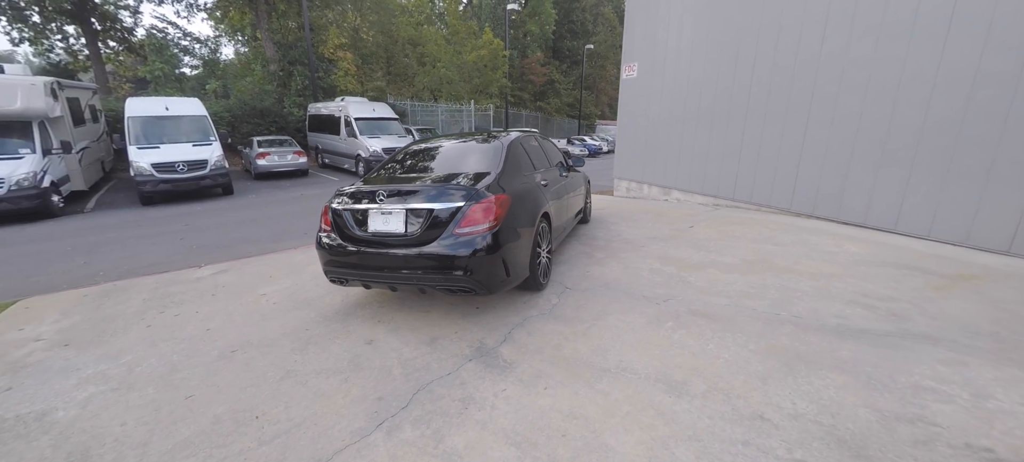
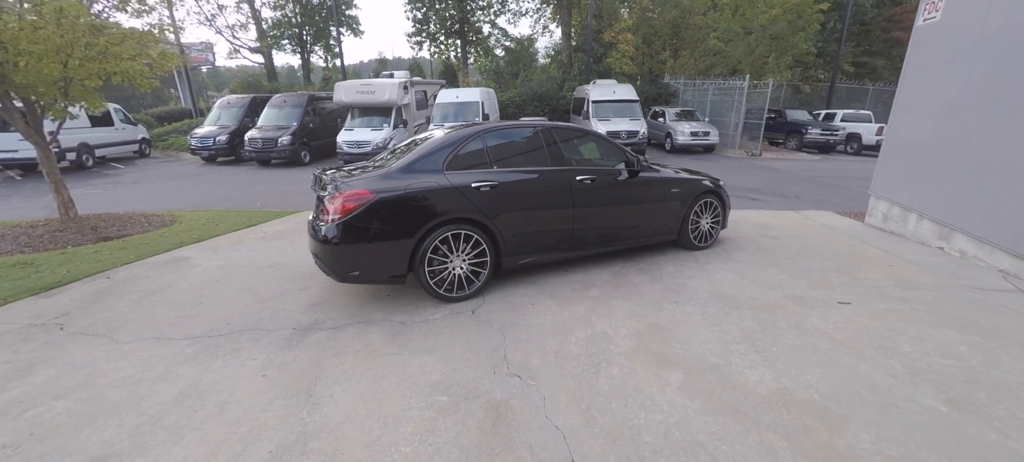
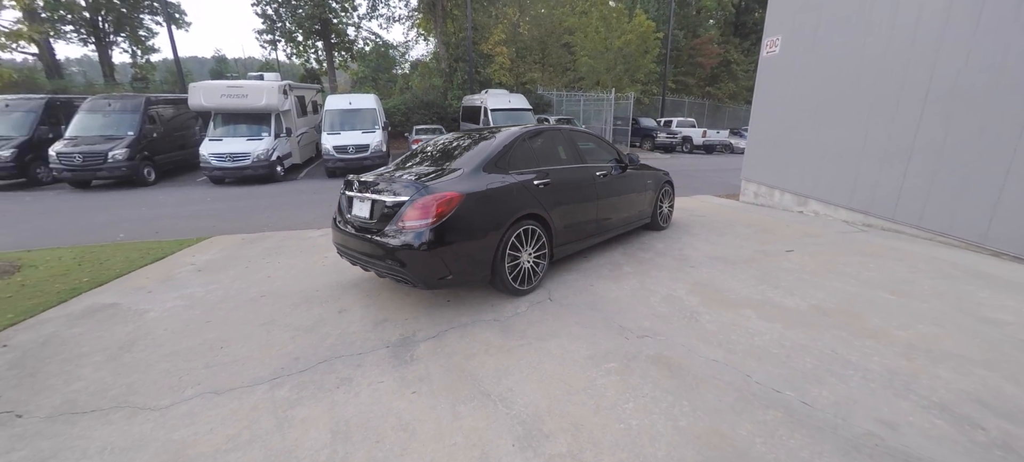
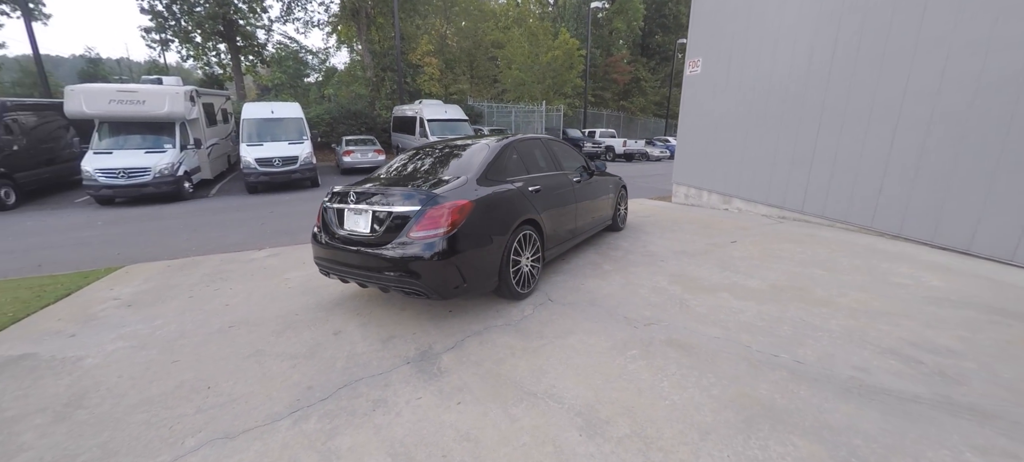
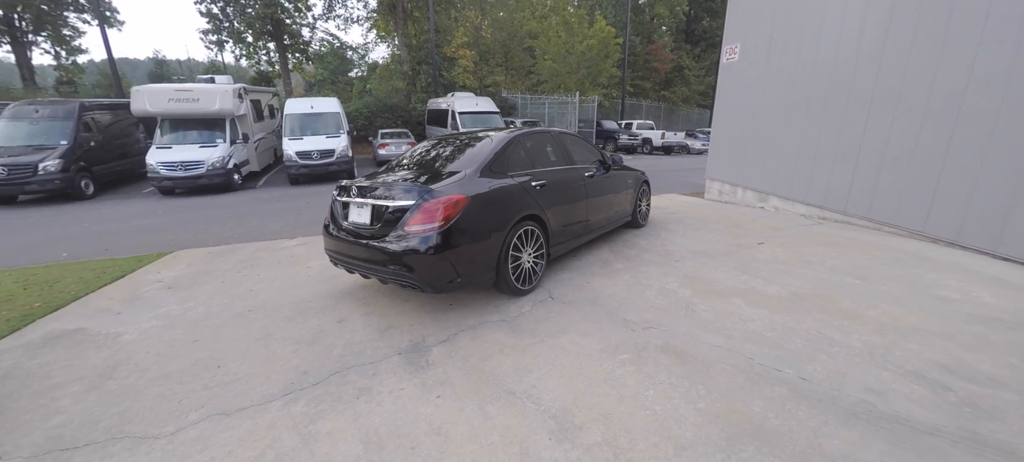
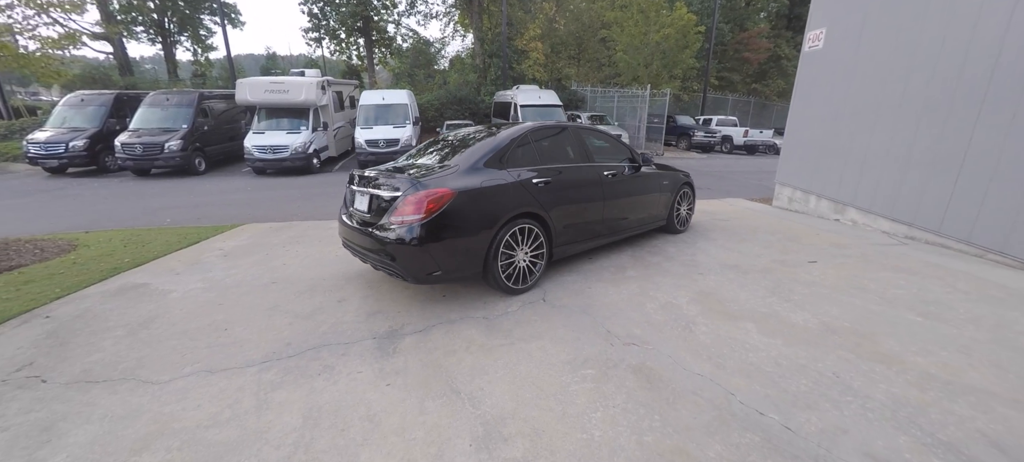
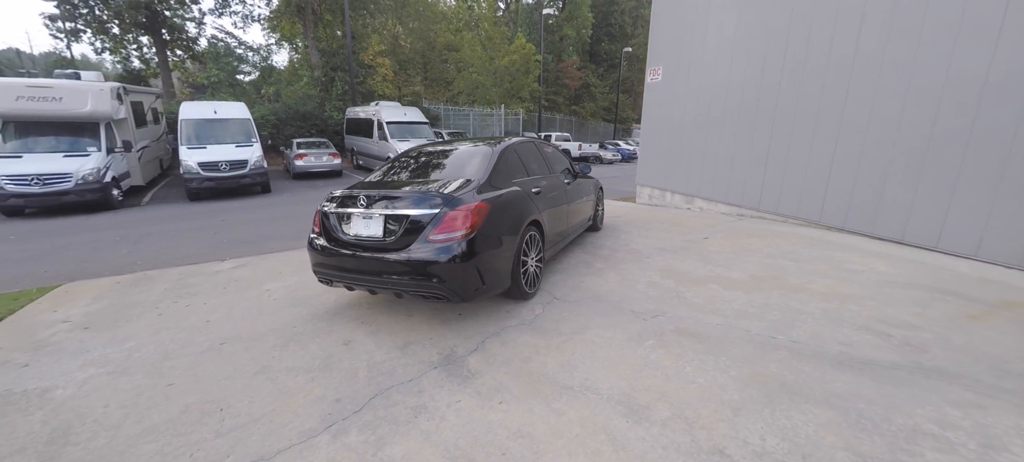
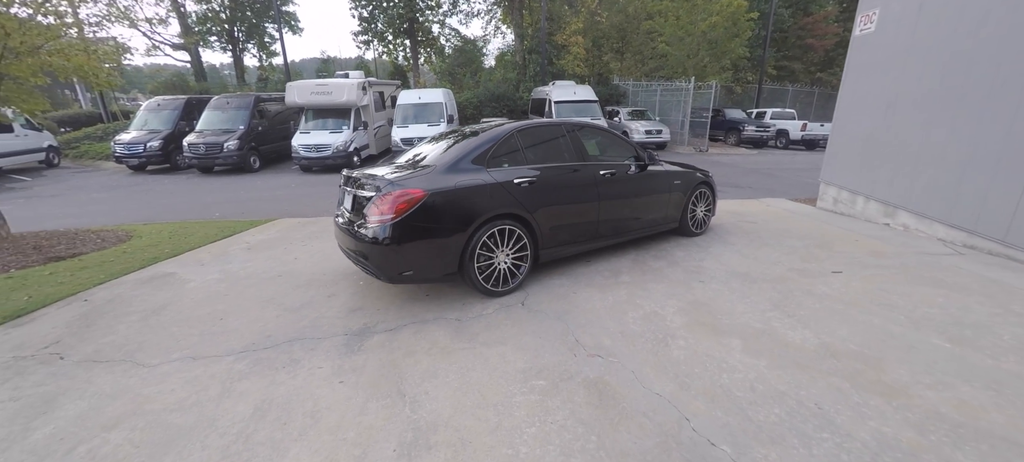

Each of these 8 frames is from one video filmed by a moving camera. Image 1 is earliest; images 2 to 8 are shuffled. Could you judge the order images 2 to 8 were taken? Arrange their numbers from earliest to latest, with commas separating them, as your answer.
7, 4, 5, 3, 6, 8, 2
